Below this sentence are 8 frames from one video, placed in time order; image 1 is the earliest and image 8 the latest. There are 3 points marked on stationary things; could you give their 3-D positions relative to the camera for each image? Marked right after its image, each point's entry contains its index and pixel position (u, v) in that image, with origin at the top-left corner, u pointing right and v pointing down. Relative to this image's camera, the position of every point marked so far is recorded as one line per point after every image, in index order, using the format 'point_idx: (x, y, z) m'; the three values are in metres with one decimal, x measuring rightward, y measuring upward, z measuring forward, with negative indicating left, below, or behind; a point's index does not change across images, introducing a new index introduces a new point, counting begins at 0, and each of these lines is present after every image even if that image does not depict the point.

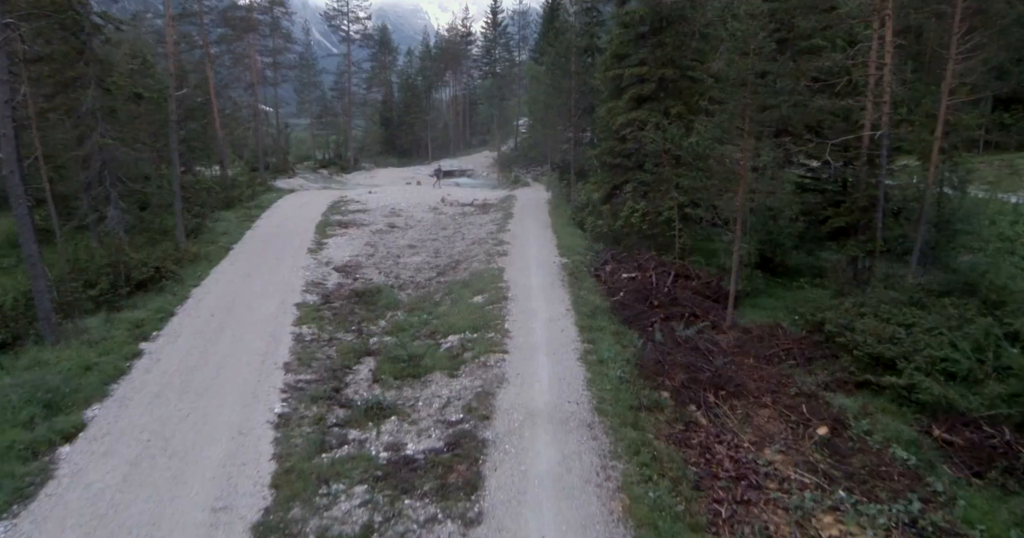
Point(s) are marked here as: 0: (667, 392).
0: (+2.8, -2.2, +10.5) m
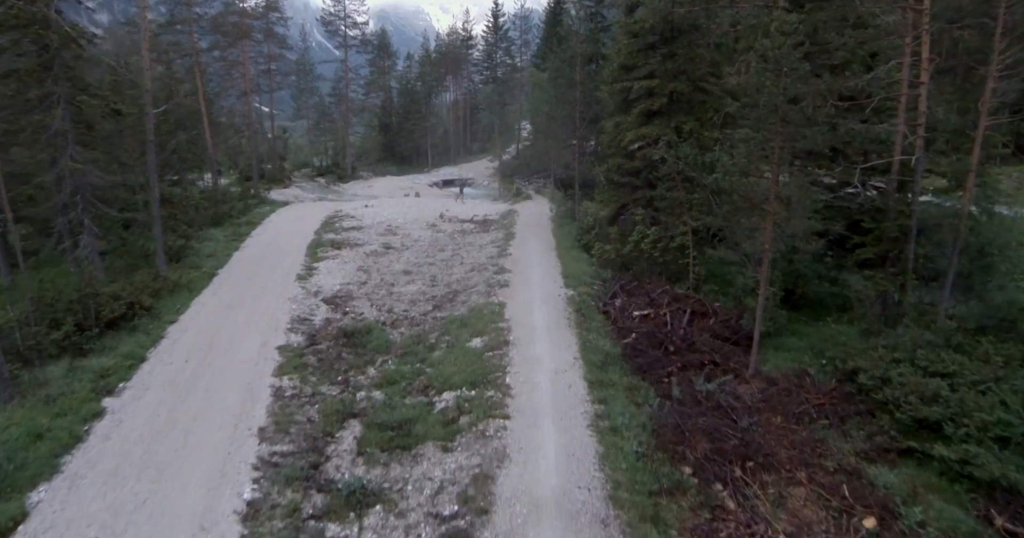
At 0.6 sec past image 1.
0: (+2.9, -3.2, +9.3) m
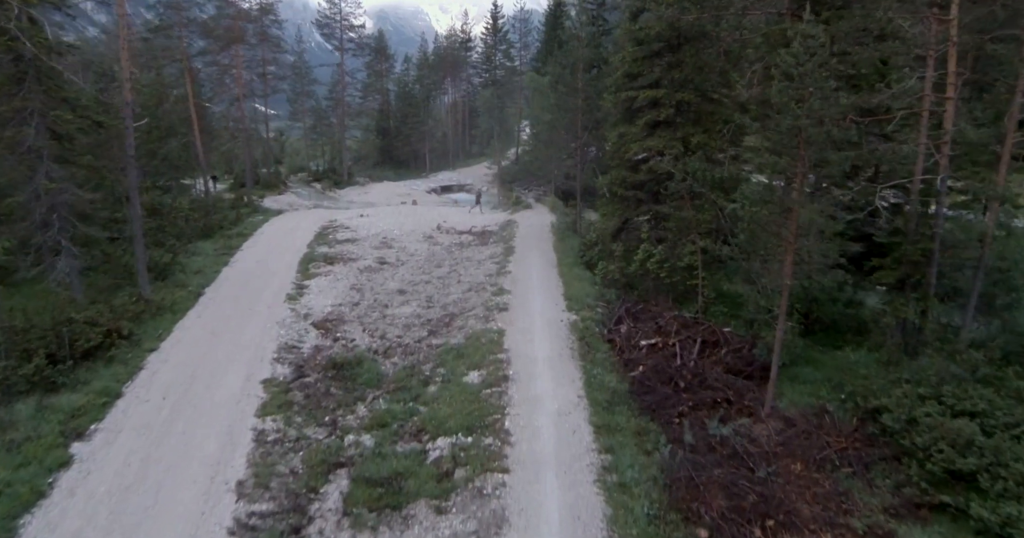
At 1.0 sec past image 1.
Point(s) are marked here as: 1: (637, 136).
0: (+2.9, -3.9, +8.5) m
1: (+4.0, +4.4, +18.3) m
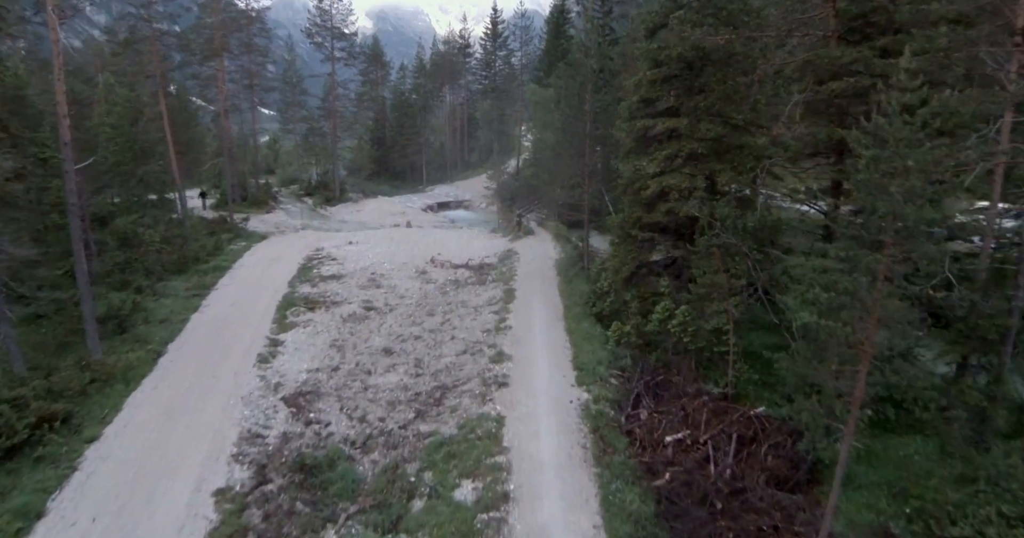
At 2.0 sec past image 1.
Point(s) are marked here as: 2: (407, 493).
0: (+2.9, -5.6, +6.4) m
1: (+4.0, +2.8, +16.1) m
2: (-1.9, -4.1, +10.6) m
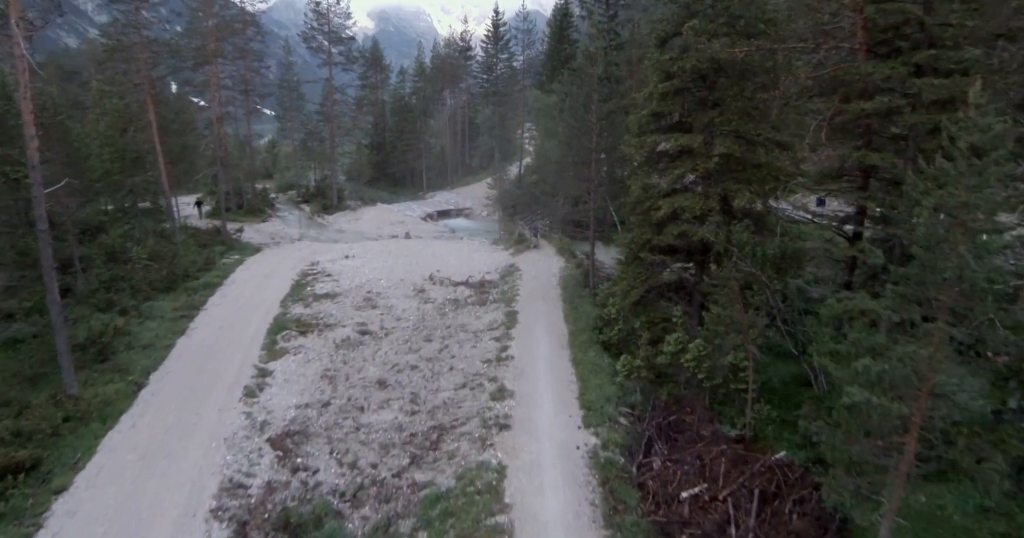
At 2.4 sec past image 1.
0: (+2.9, -6.3, +5.5) m
1: (+4.1, +2.0, +15.2) m
2: (-1.9, -4.9, +9.7) m
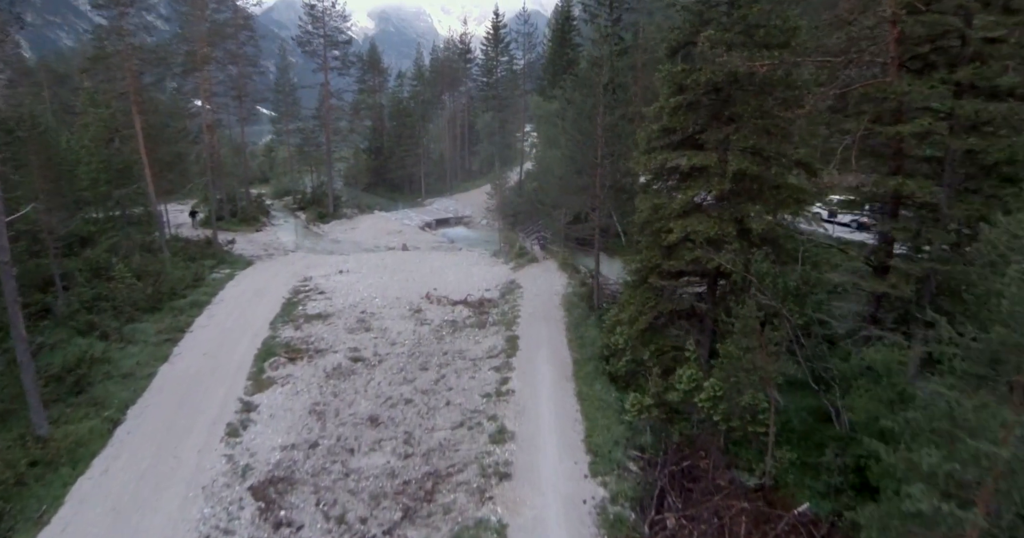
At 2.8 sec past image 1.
0: (+2.9, -7.1, +4.5) m
1: (+4.1, +1.3, +14.2) m
2: (-1.9, -5.6, +8.7) m
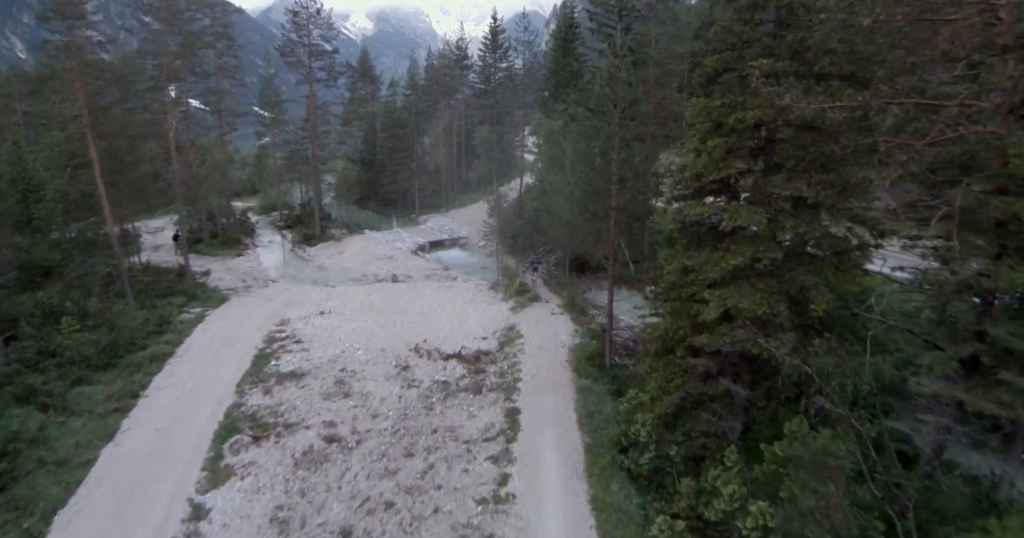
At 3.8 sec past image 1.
0: (+2.9, -8.9, +2.1) m
1: (+4.1, -0.4, +11.7) m
2: (-1.9, -7.4, +6.3) m
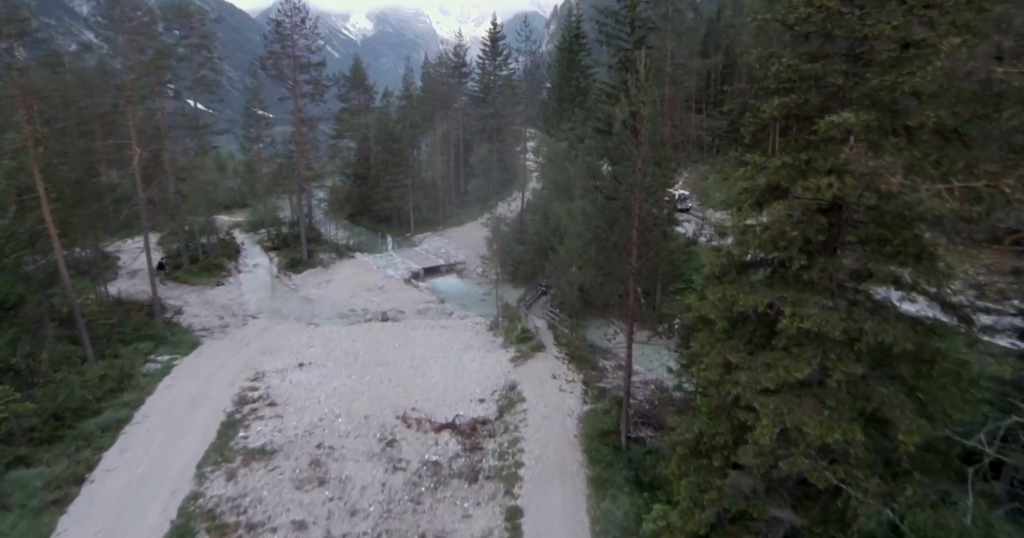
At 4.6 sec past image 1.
0: (+3.0, -10.7, -0.2) m
1: (+4.1, -2.1, +9.3) m
2: (-1.8, -9.2, +4.0) m
